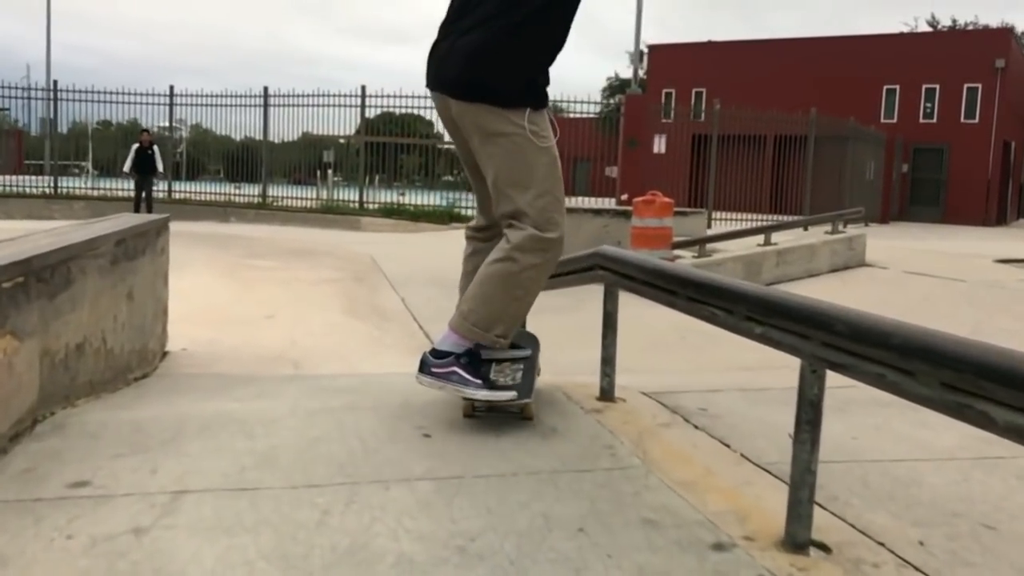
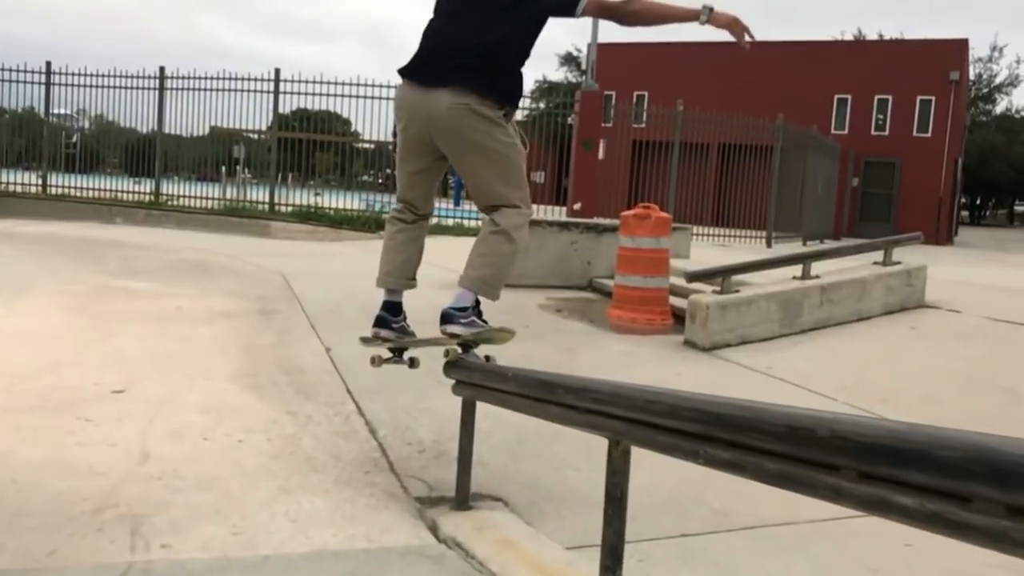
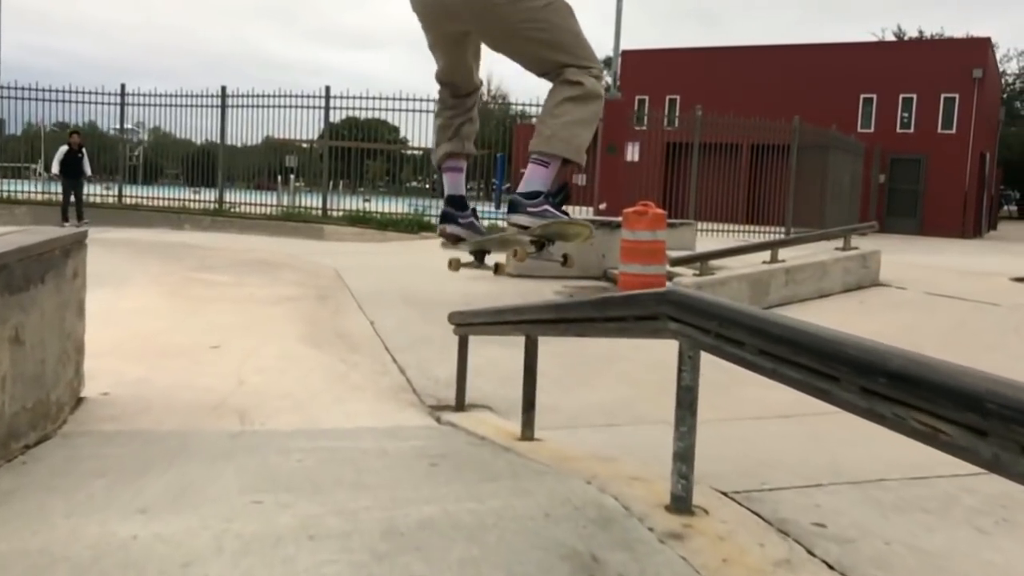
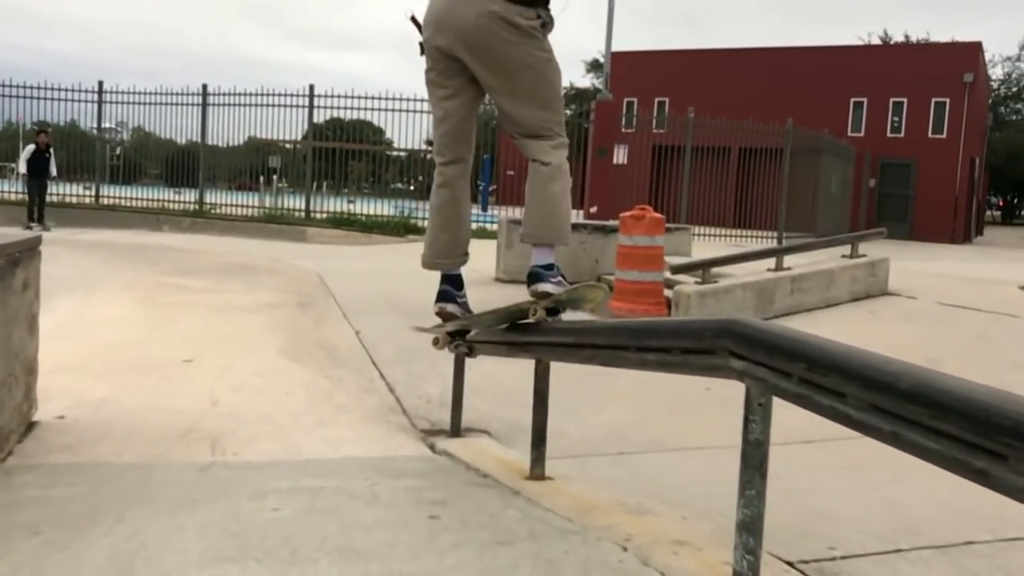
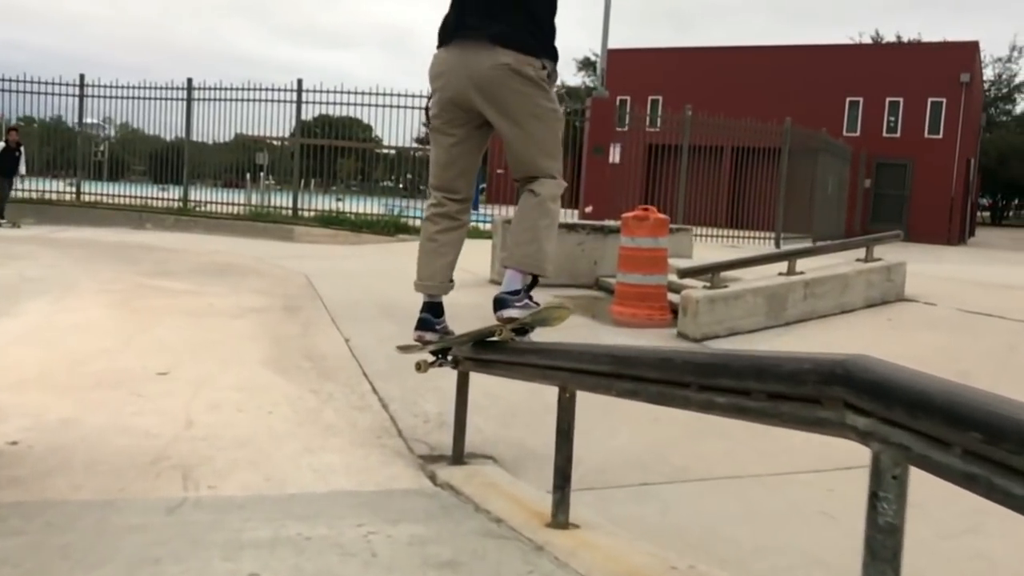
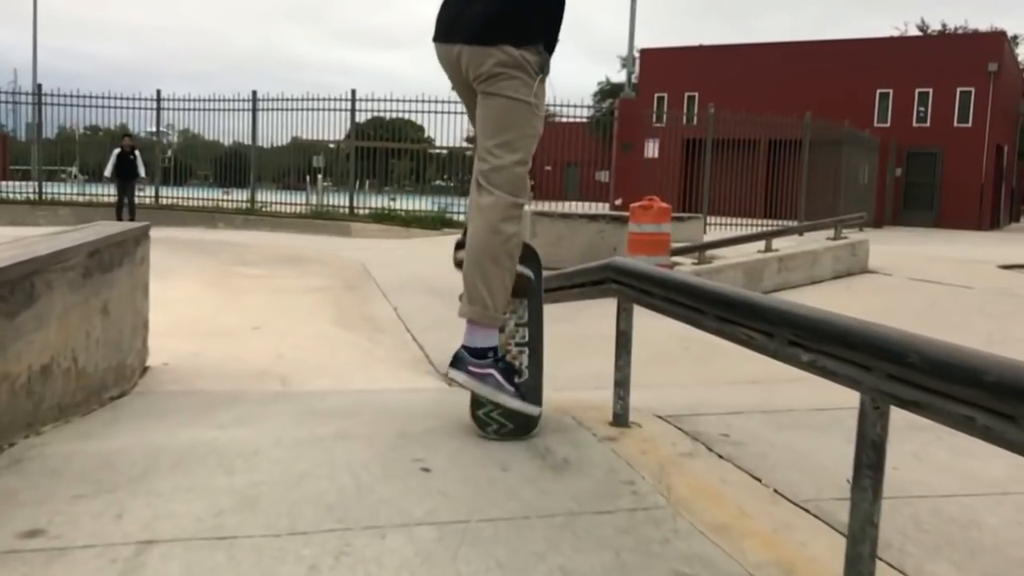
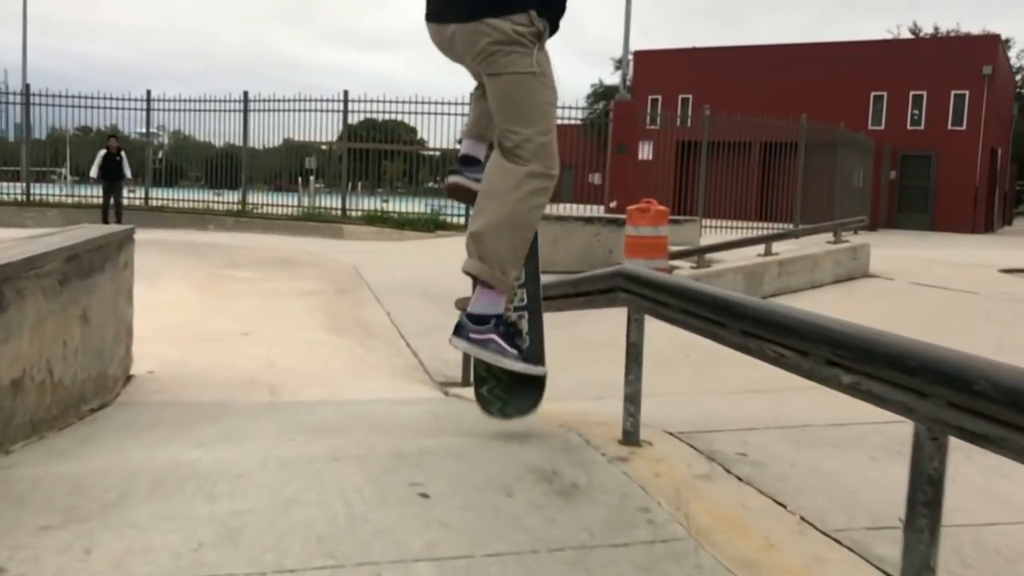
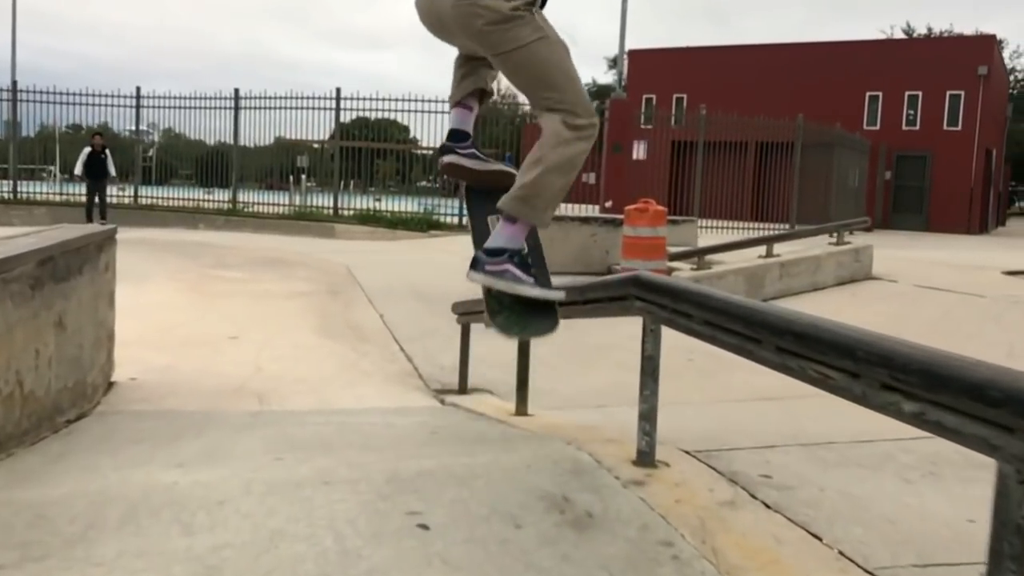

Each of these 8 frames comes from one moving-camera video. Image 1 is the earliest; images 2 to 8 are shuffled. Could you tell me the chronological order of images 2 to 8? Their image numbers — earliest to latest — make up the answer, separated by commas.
6, 7, 8, 3, 4, 5, 2
